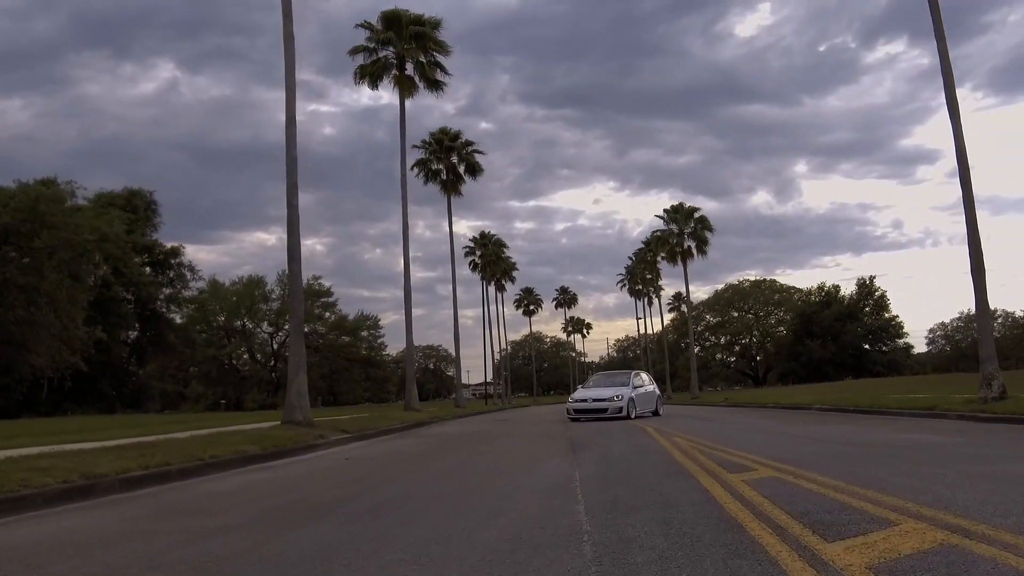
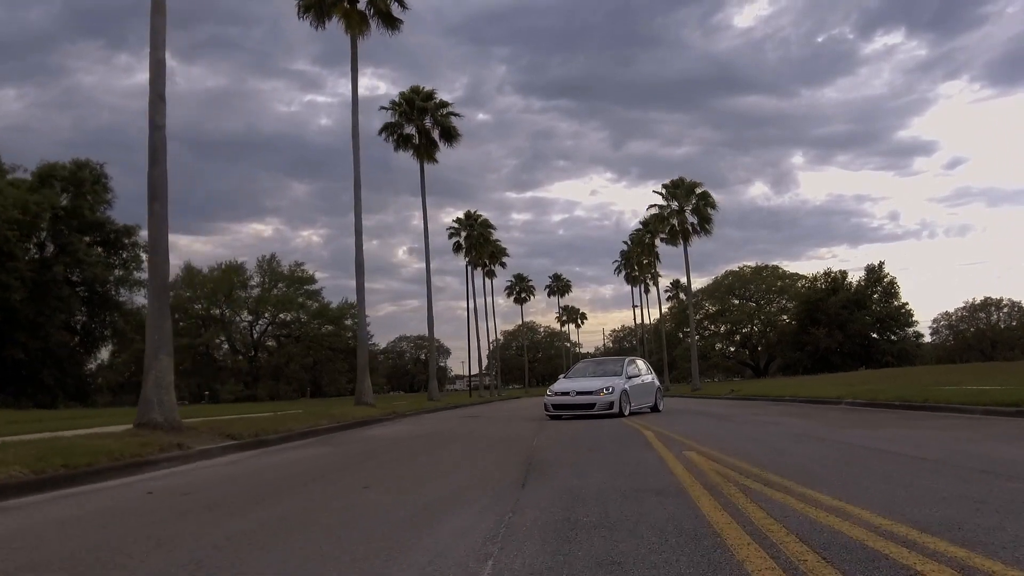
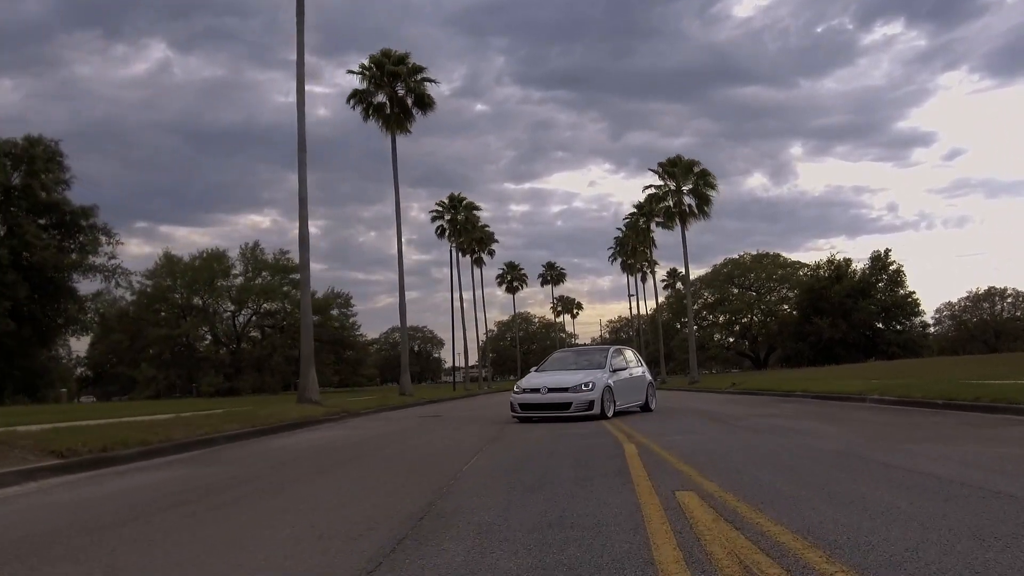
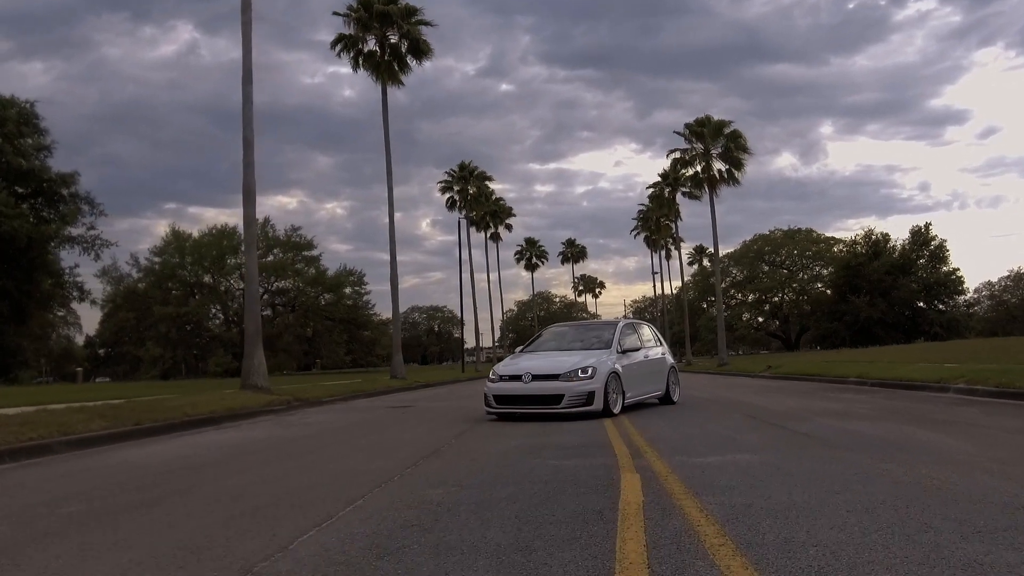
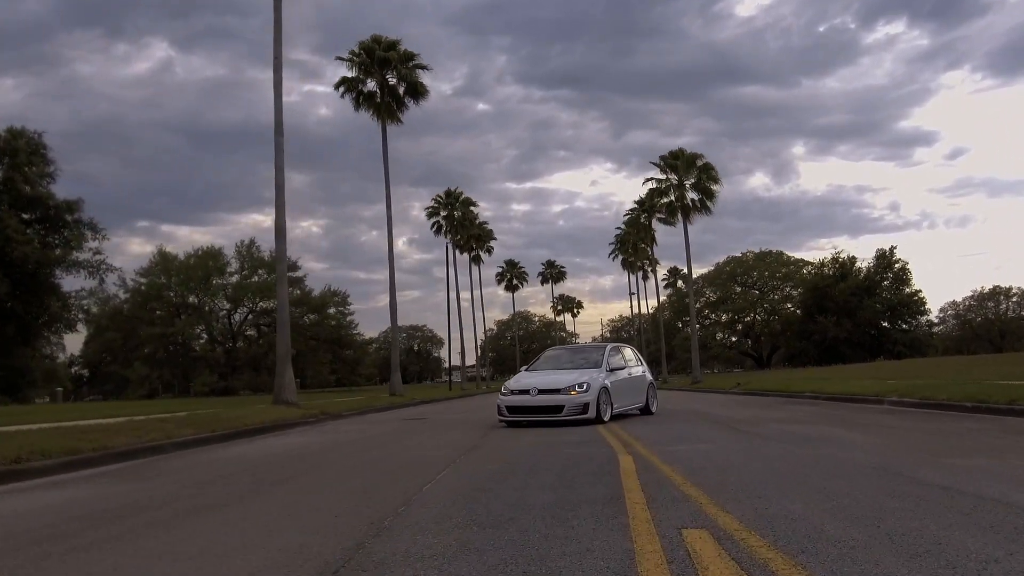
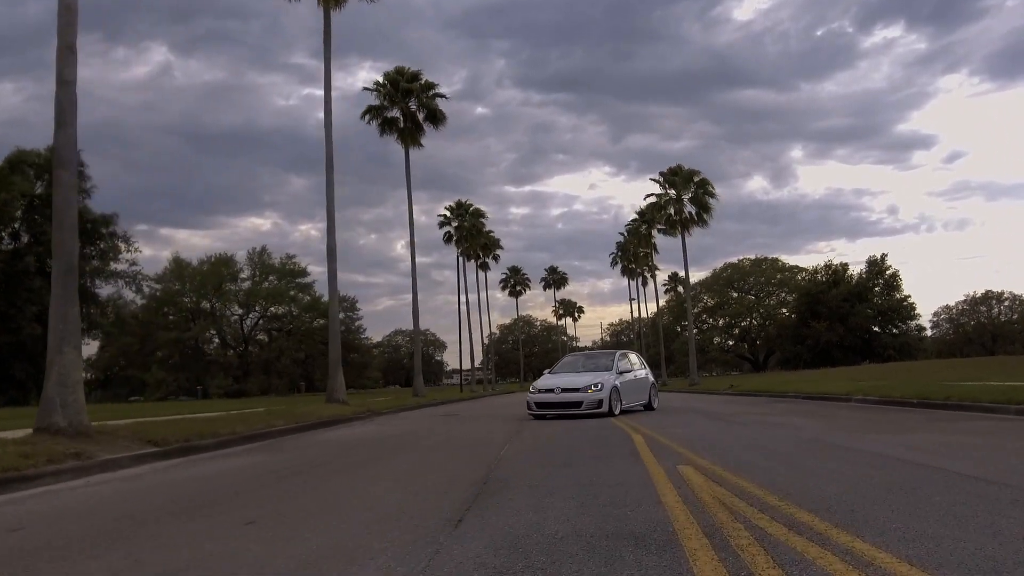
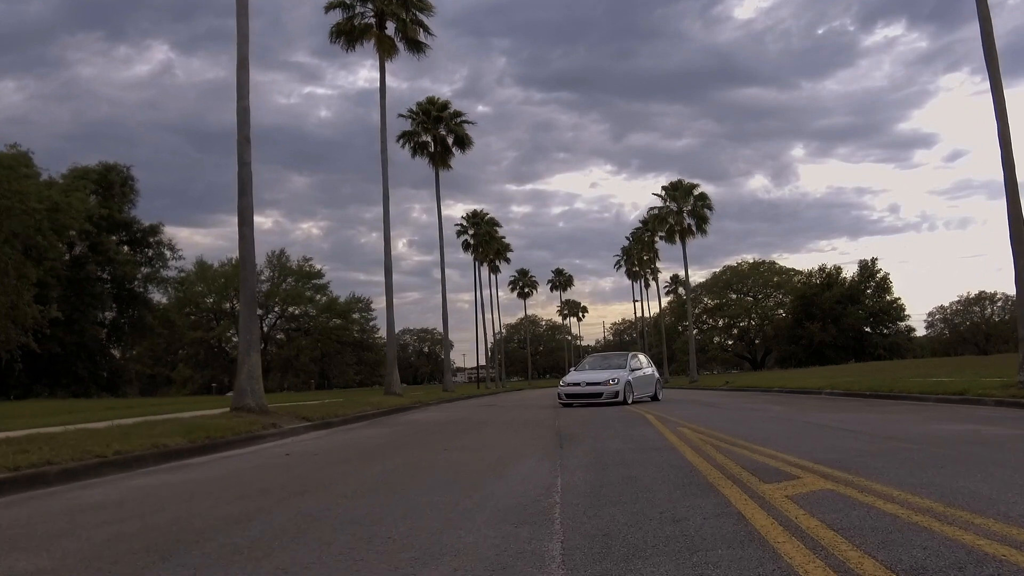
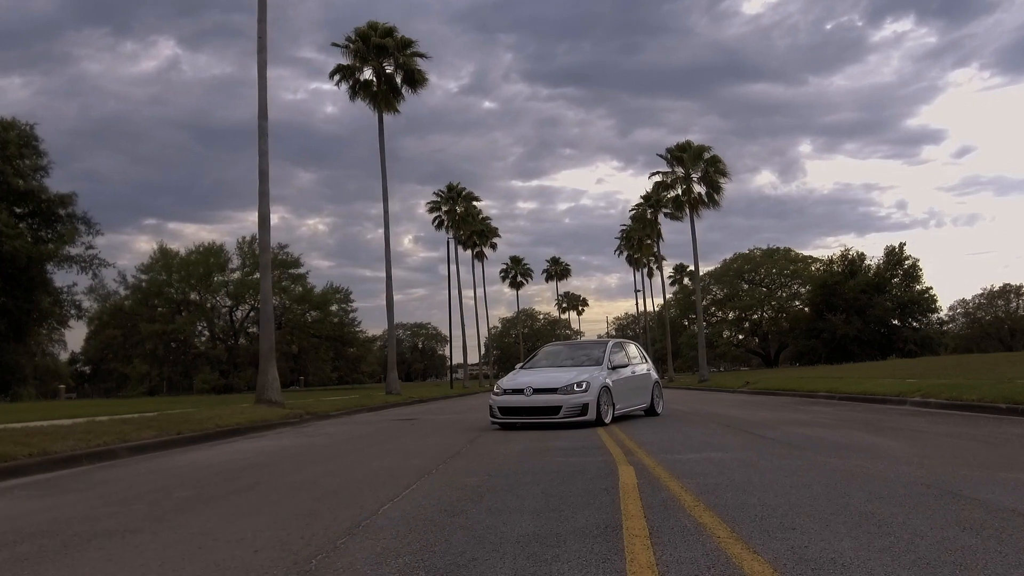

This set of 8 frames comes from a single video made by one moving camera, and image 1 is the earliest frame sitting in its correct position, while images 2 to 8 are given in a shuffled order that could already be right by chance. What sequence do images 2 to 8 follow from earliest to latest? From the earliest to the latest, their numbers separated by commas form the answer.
7, 2, 6, 3, 5, 8, 4
